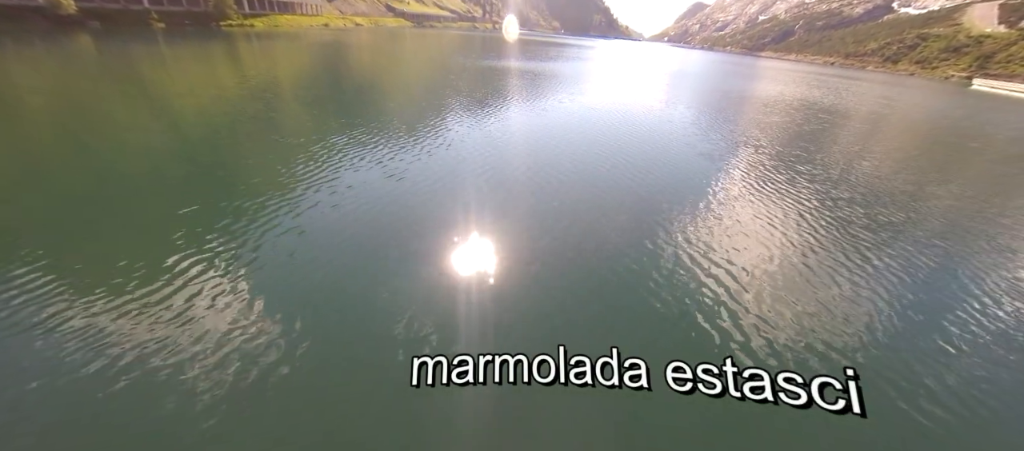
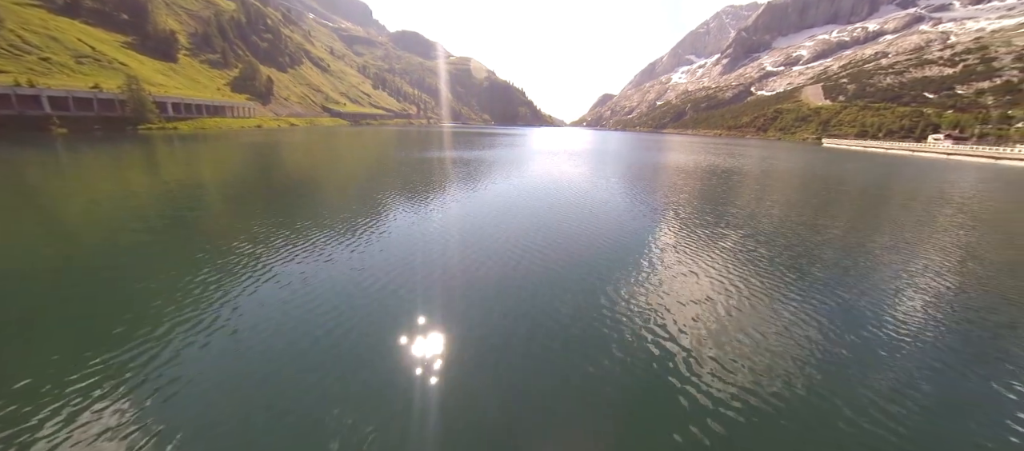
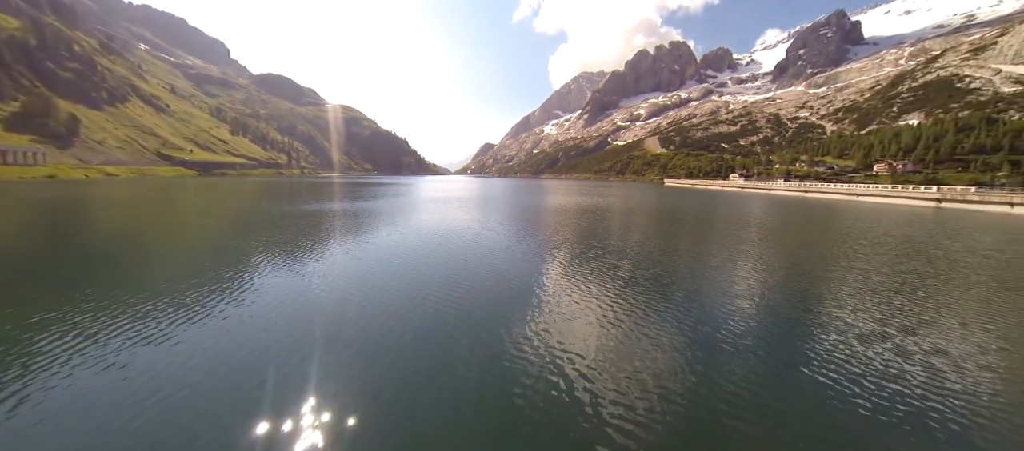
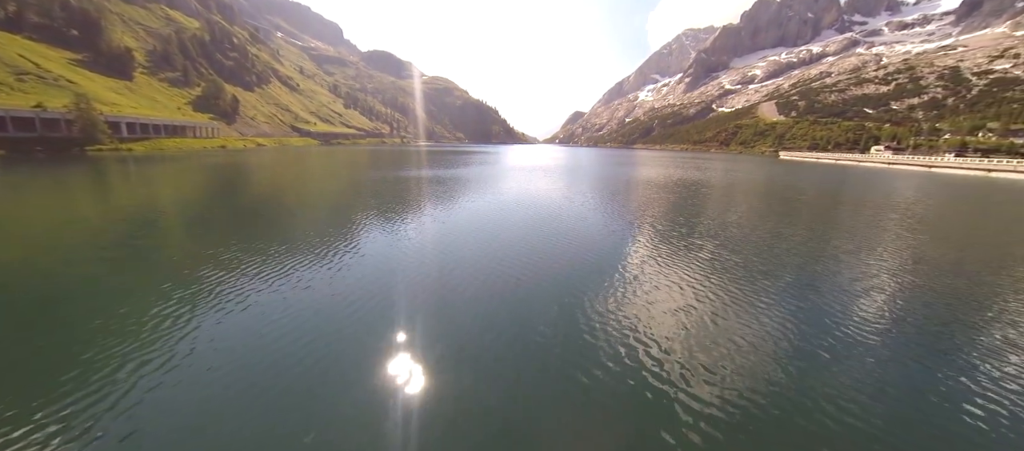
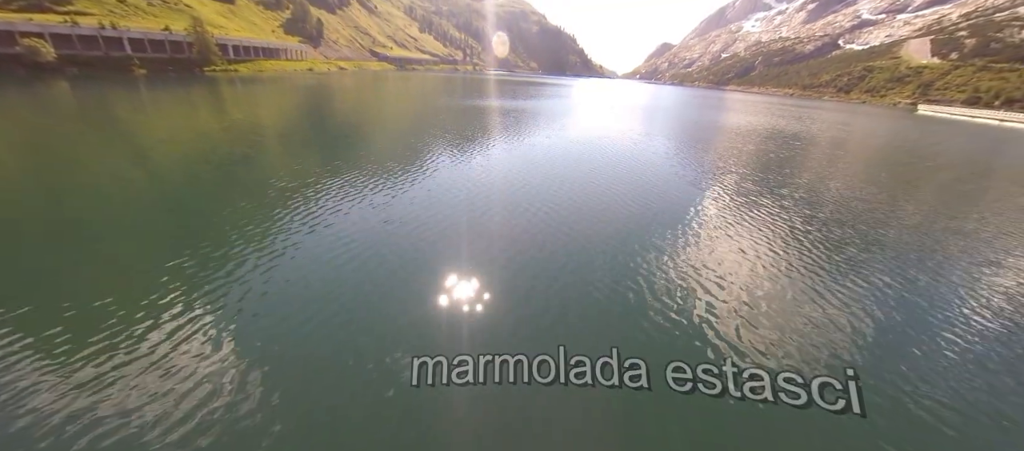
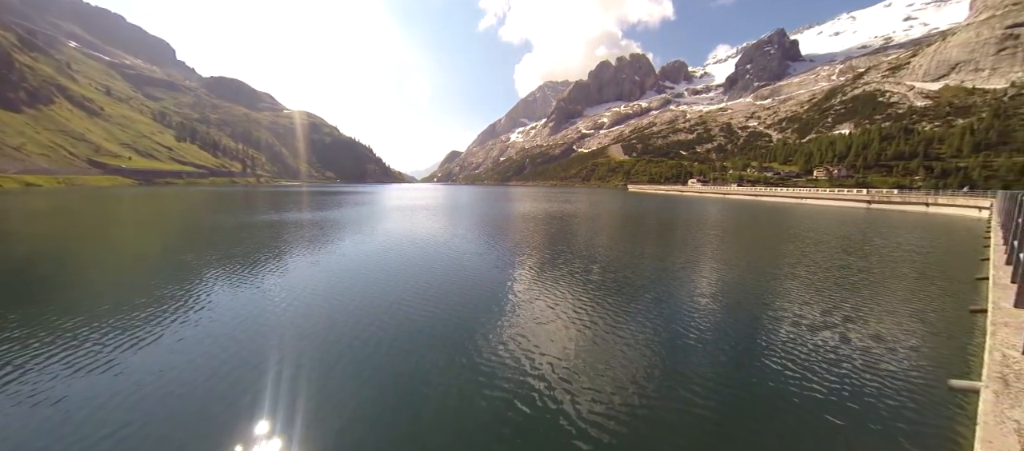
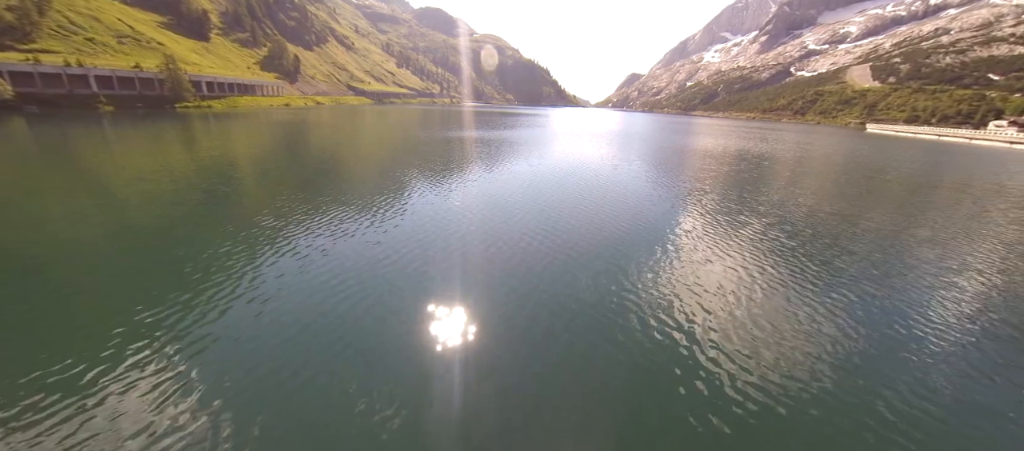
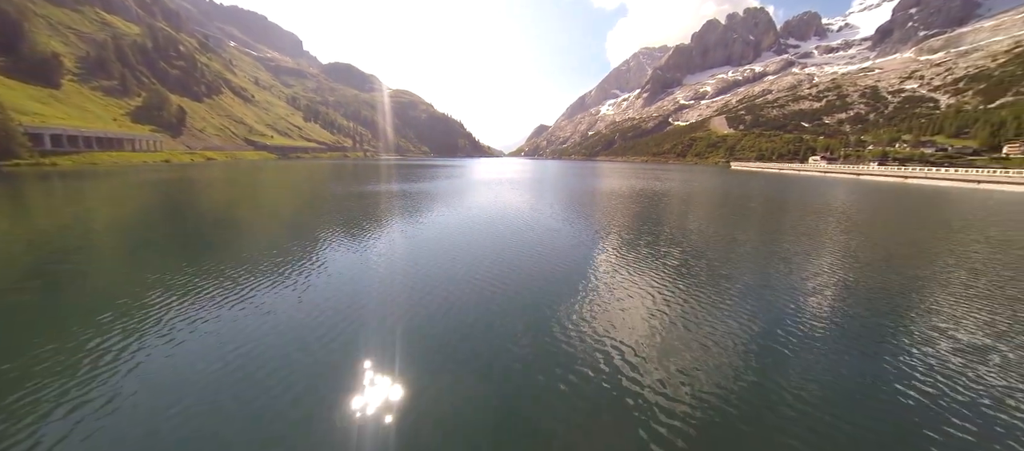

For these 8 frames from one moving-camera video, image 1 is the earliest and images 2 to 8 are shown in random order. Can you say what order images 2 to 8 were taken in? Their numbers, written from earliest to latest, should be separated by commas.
5, 7, 2, 4, 8, 3, 6
